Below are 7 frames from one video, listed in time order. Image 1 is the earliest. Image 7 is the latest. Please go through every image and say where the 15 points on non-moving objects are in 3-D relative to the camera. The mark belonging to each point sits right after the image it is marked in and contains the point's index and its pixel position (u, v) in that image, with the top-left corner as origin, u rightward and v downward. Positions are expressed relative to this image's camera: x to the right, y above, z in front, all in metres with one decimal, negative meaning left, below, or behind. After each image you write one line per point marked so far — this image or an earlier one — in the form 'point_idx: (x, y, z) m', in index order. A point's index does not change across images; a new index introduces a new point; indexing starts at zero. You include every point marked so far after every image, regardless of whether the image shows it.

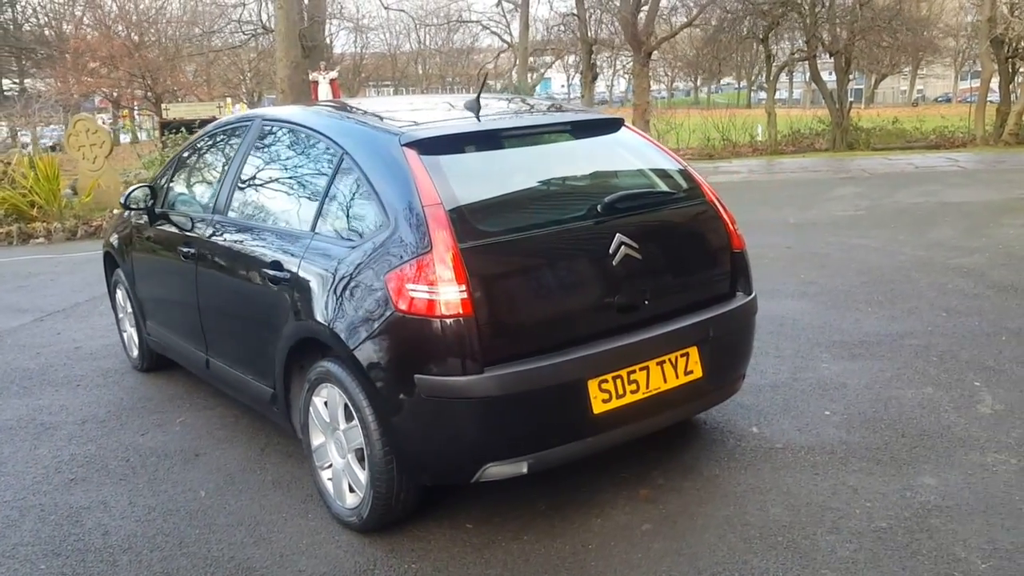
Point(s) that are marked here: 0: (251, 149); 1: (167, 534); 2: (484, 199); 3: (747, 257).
0: (-1.2, +0.6, +4.1) m
1: (-1.3, -0.9, +3.3) m
2: (-0.1, +0.3, +3.1) m
3: (+0.9, +0.1, +3.8) m
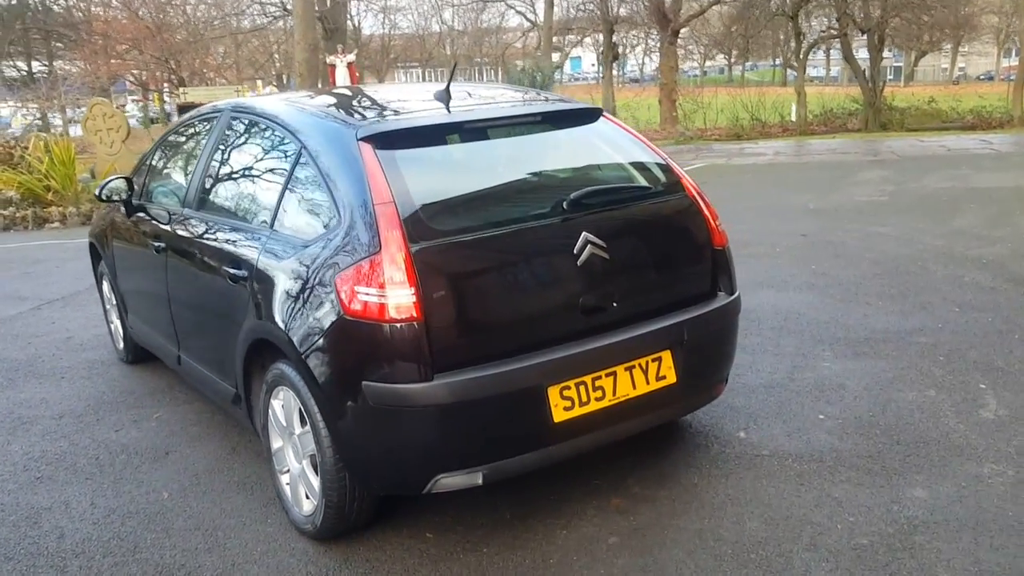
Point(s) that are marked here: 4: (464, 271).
0: (-1.3, +0.6, +4.0) m
1: (-1.4, -0.9, +3.2) m
2: (-0.3, +0.3, +3.0) m
3: (+0.8, +0.1, +3.6) m
4: (-0.1, +0.1, +2.9) m
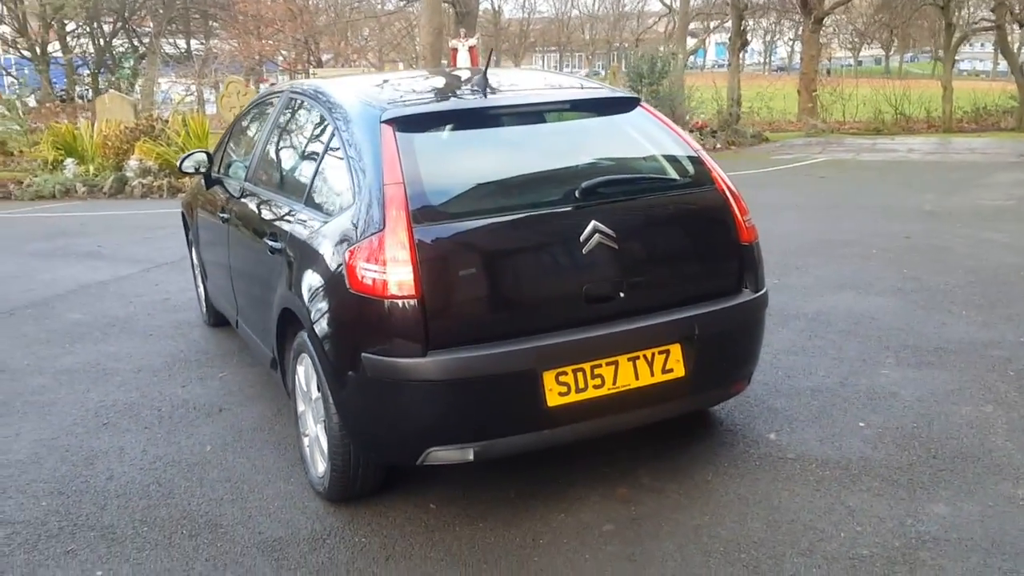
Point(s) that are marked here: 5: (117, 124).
0: (-1.1, +0.8, +4.2) m
1: (-1.4, -0.8, +3.5) m
2: (-0.2, +0.4, +3.1) m
3: (+0.9, +0.1, +3.5) m
4: (-0.1, +0.1, +2.9) m
5: (-6.0, +2.5, +14.0) m
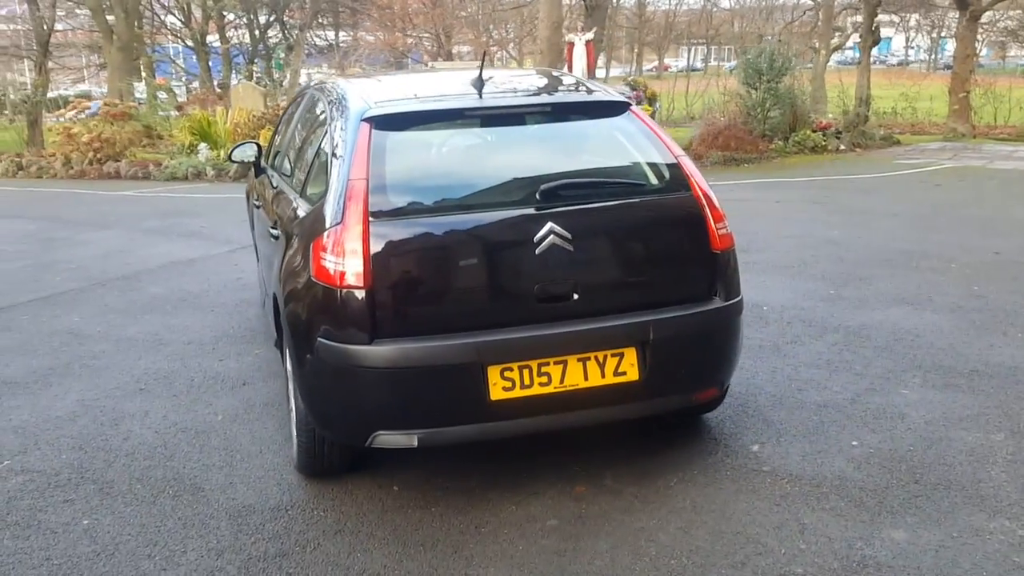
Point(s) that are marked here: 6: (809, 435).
0: (-1.0, +0.8, +4.5) m
1: (-1.5, -0.7, +3.9) m
2: (-0.3, +0.4, +3.2) m
3: (+0.8, +0.1, +3.5) m
4: (-0.3, +0.1, +3.1) m
5: (-4.3, +2.8, +14.8) m
6: (+1.3, -0.6, +3.9) m
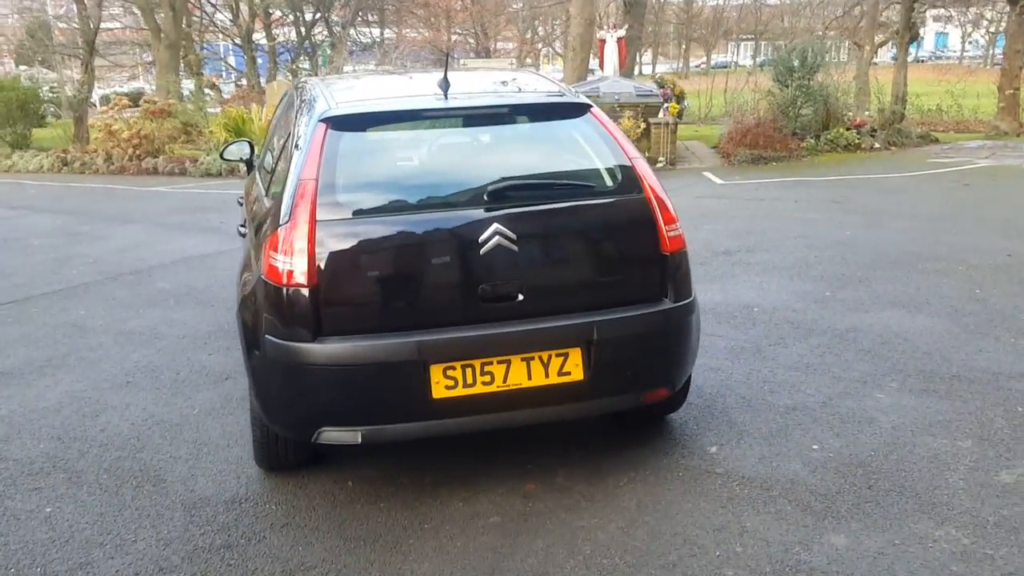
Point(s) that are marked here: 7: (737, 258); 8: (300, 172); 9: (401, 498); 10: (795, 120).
0: (-1.1, +0.9, +4.6) m
1: (-1.6, -0.6, +4.0) m
2: (-0.5, +0.4, +3.3) m
3: (+0.7, +0.1, +3.5) m
4: (-0.5, +0.1, +3.1) m
5: (-3.8, +2.9, +15.1) m
6: (+1.1, -0.6, +3.9) m
7: (+1.7, +0.2, +7.0) m
8: (-0.8, +0.4, +3.3) m
9: (-0.4, -0.8, +3.4) m
10: (+4.5, +2.7, +14.6) m
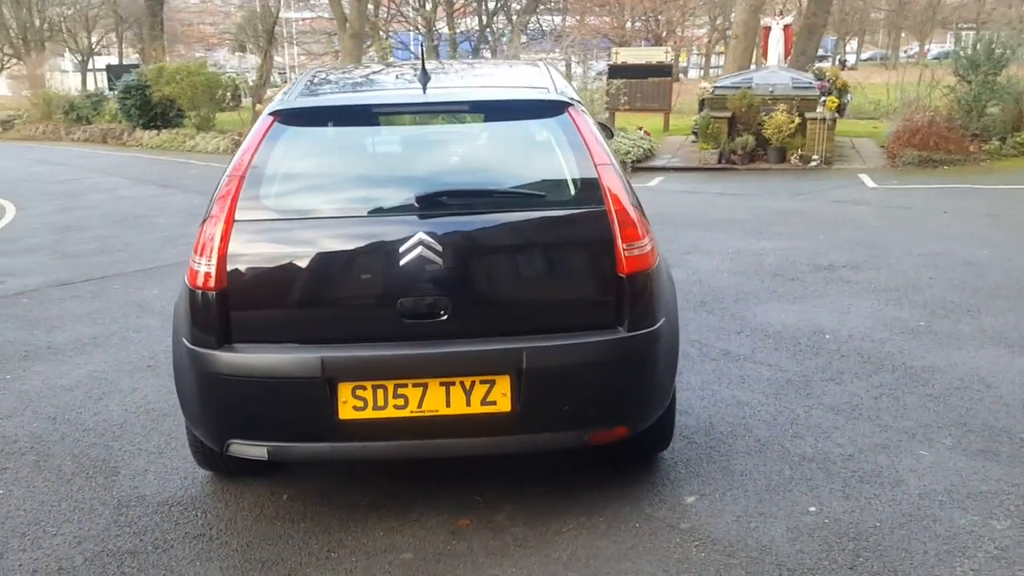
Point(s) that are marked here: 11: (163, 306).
0: (-1.0, +0.9, +4.4) m
1: (-1.7, -0.6, +4.0) m
2: (-0.7, +0.4, +3.1) m
3: (+0.5, 0.0, +3.0) m
4: (-0.7, +0.1, +2.9) m
5: (-1.4, +3.2, +15.3) m
6: (+0.9, -0.7, +3.4) m
7: (+2.2, +0.1, +6.2) m
8: (-0.9, +0.4, +3.2) m
9: (-0.6, -0.8, +3.2) m
10: (+6.6, +2.4, +13.1) m
11: (-2.2, -0.1, +5.9) m
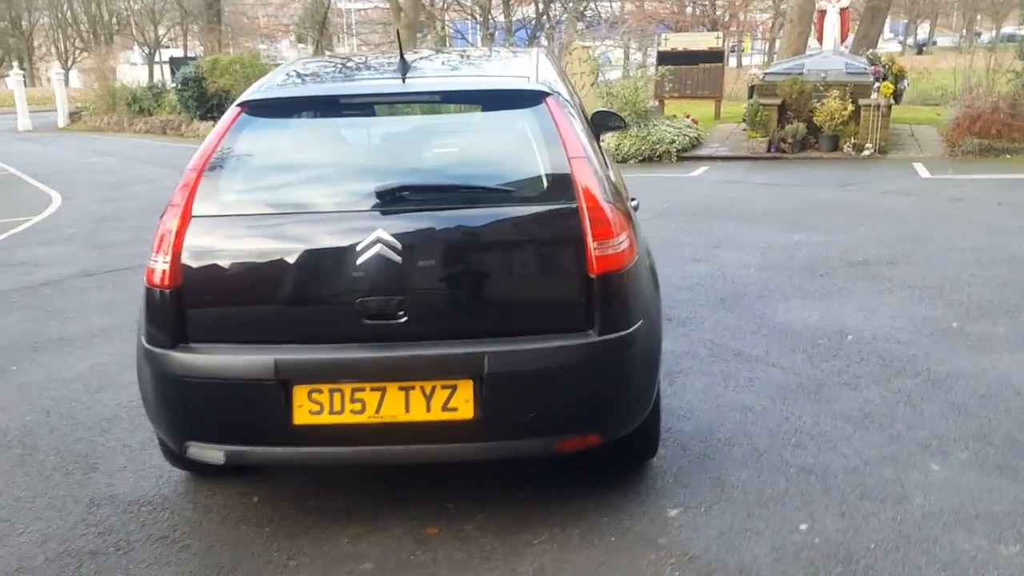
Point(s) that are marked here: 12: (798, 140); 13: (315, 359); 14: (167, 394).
0: (-1.0, +0.9, +4.3) m
1: (-1.7, -0.6, +4.0) m
2: (-0.8, +0.4, +3.0) m
3: (+0.4, 0.0, +2.9) m
4: (-0.8, +0.1, +2.8) m
5: (-0.6, +3.3, +15.1) m
6: (+0.8, -0.7, +3.2) m
7: (+2.3, +0.1, +5.9) m
8: (-1.0, +0.4, +3.1) m
9: (-0.7, -0.8, +3.1) m
10: (+7.2, +2.5, +12.5) m
11: (-2.1, -0.1, +5.9) m
12: (+3.9, +2.0, +12.5) m
13: (-0.6, -0.2, +2.8) m
14: (-1.1, -0.3, +2.9) m
